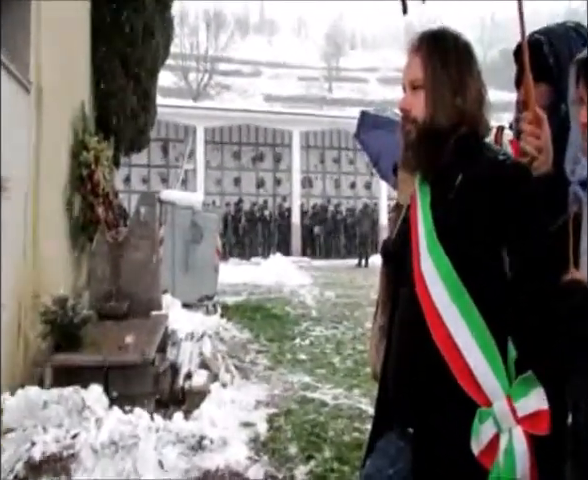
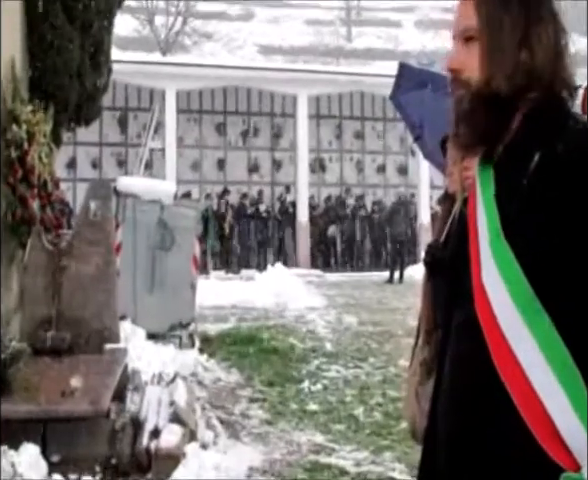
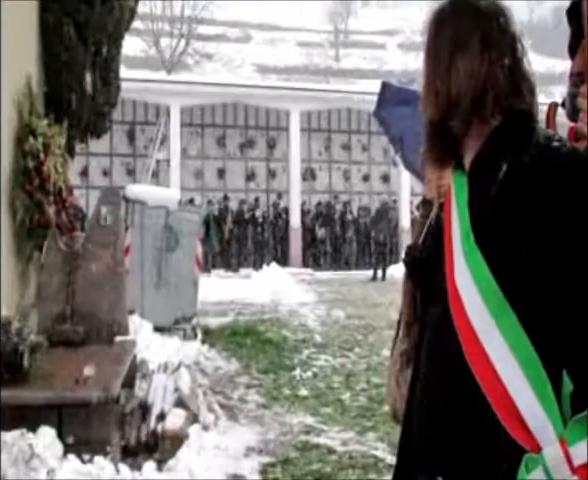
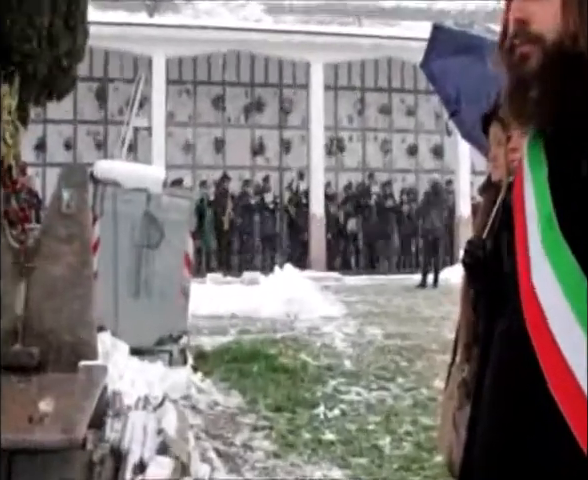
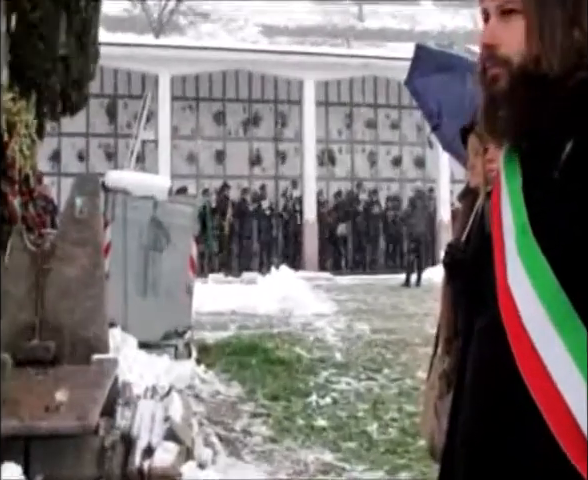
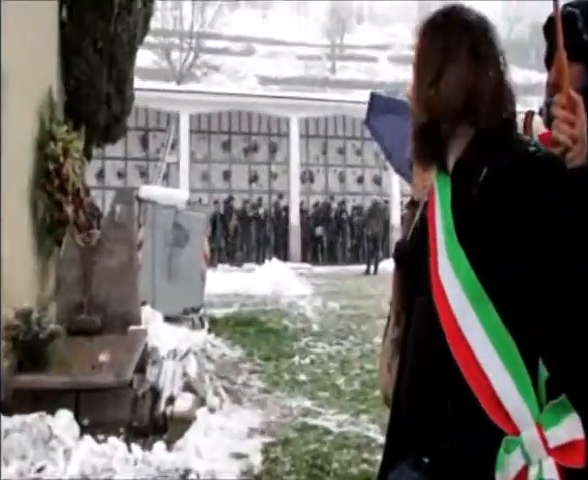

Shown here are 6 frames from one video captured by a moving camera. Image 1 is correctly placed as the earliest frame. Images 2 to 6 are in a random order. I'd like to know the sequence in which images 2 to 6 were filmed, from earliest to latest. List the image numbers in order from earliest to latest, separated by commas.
6, 3, 2, 5, 4
